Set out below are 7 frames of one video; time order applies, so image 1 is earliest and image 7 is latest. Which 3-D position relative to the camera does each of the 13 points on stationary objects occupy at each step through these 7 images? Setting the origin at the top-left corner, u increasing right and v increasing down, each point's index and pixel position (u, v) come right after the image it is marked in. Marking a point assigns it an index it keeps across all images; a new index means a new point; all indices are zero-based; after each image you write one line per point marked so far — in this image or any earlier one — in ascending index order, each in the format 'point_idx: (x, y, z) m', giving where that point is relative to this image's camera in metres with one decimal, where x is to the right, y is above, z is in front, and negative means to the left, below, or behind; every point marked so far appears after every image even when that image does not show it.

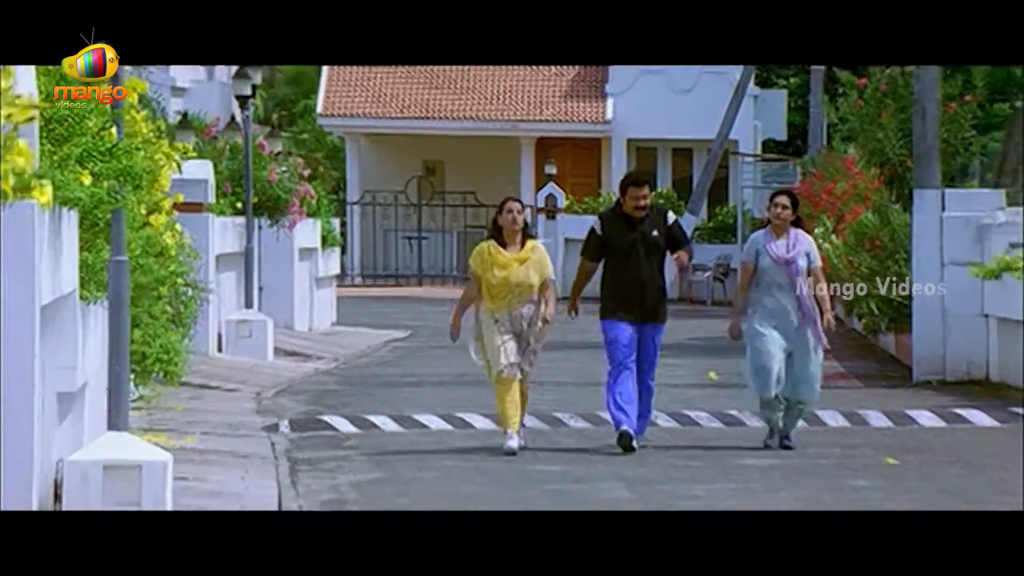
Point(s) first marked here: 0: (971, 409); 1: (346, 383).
0: (+1.7, -0.4, +6.8) m
1: (-0.6, -0.4, +7.1) m
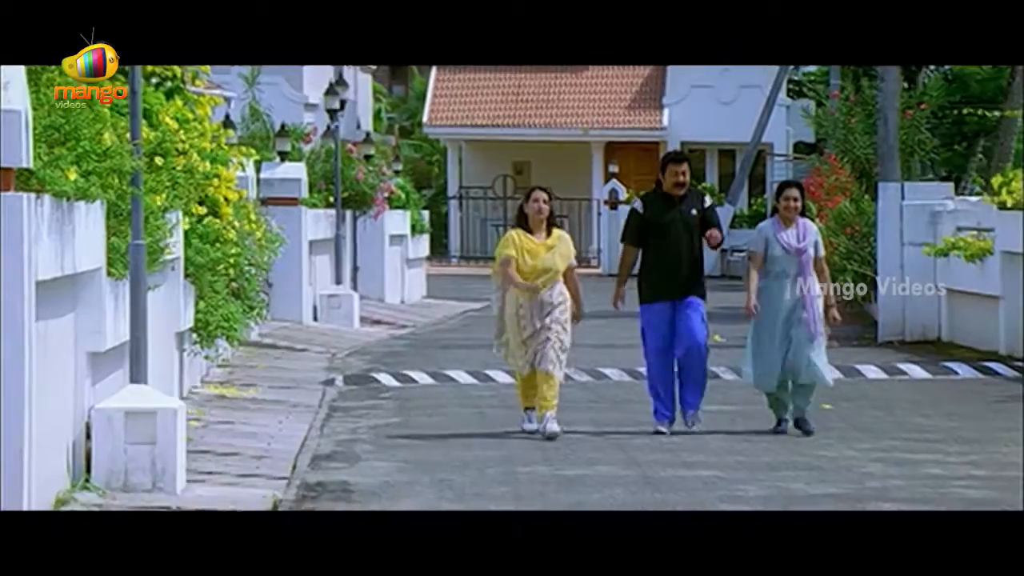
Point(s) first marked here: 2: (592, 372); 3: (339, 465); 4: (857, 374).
0: (+1.7, -0.3, +8.0) m
1: (-0.4, -0.3, +8.7) m
2: (+0.3, -0.4, +7.9) m
3: (-0.7, -0.7, +7.0) m
4: (+1.5, -0.4, +8.0) m
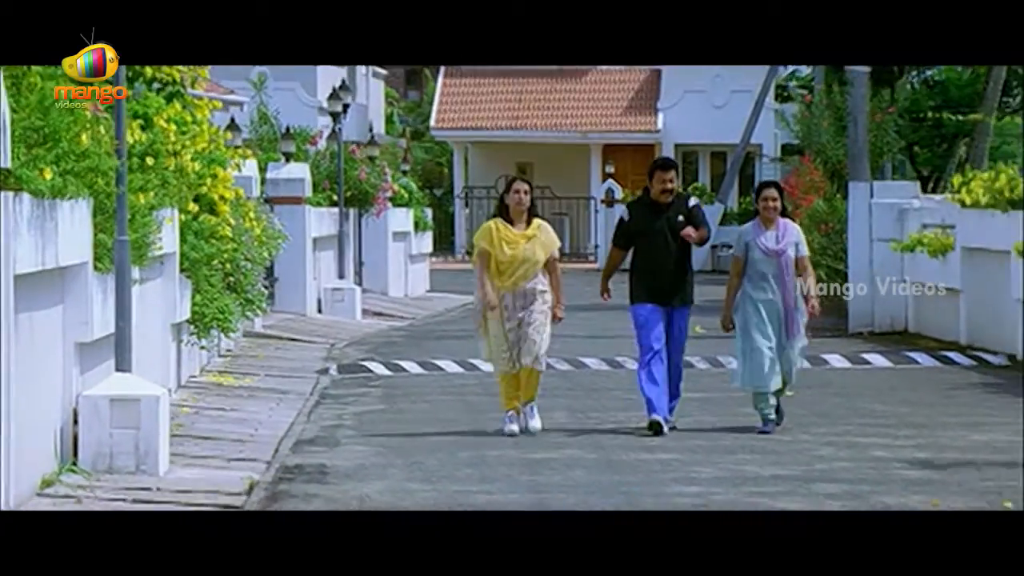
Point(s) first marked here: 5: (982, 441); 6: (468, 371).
0: (+1.6, -0.3, +8.3) m
1: (-0.5, -0.2, +9.1) m
2: (+0.3, -0.3, +8.3) m
3: (-0.8, -0.6, +7.5) m
4: (+1.4, -0.3, +8.3) m
5: (+1.8, -0.6, +7.3) m
6: (-0.2, -0.4, +8.3) m
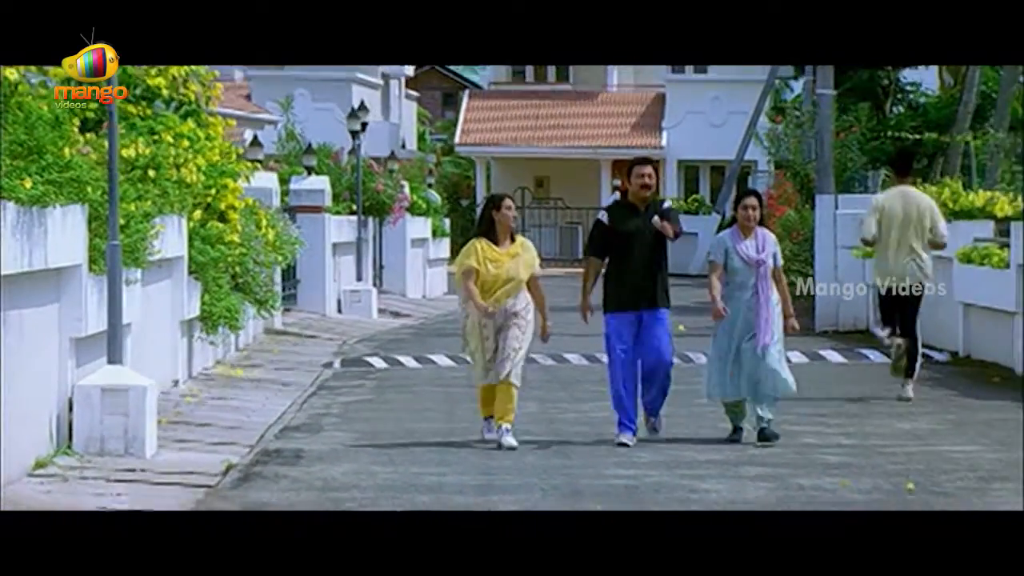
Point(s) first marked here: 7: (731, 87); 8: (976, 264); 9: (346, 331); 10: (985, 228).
0: (+1.5, -0.3, +8.9) m
1: (-0.5, -0.2, +9.9) m
2: (+0.2, -0.3, +9.0) m
3: (-0.9, -0.6, +8.3) m
4: (+1.3, -0.3, +8.9) m
5: (+1.7, -0.6, +7.9) m
6: (-0.3, -0.4, +9.1) m
7: (+1.2, +0.9, +9.1) m
8: (+2.1, +0.1, +8.6) m
9: (-0.9, -0.2, +10.2) m
10: (+2.2, +0.3, +8.8) m
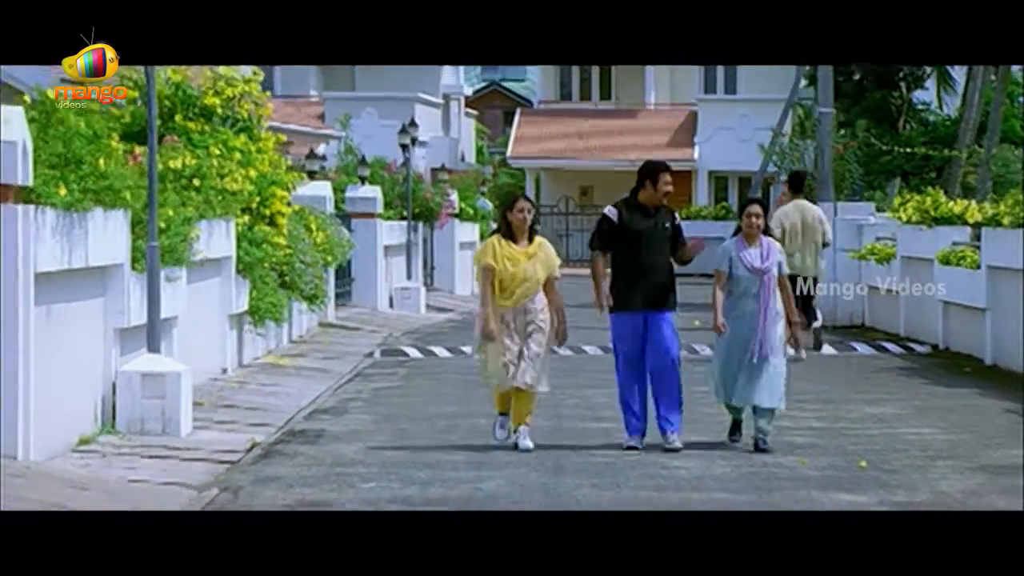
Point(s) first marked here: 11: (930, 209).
0: (+1.6, -0.3, +9.6) m
1: (-0.4, -0.2, +10.7) m
2: (+0.2, -0.3, +9.8) m
3: (-0.9, -0.6, +9.1) m
4: (+1.4, -0.3, +9.6) m
5: (+1.7, -0.6, +8.6) m
6: (-0.2, -0.4, +9.9) m
7: (+1.3, +0.9, +9.8) m
8: (+2.2, +0.1, +9.2) m
9: (-0.7, -0.2, +11.0) m
10: (+2.2, +0.3, +9.4) m
11: (+2.2, +0.4, +9.8) m
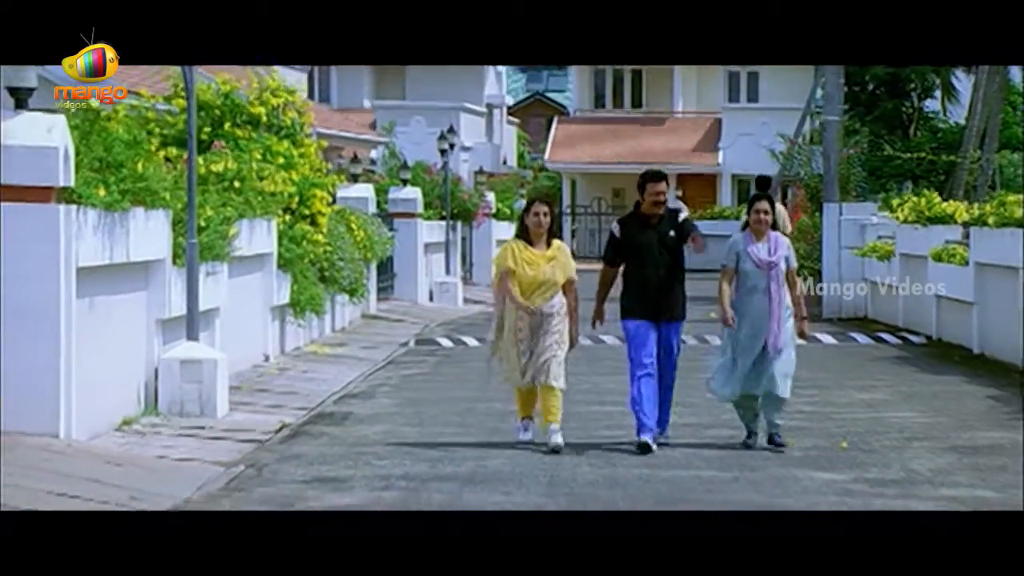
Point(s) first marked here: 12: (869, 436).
0: (+1.7, -0.2, +10.1) m
1: (-0.2, -0.2, +11.3) m
2: (+0.4, -0.3, +10.4) m
3: (-0.8, -0.6, +9.8) m
4: (+1.5, -0.3, +10.2) m
5: (+1.7, -0.5, +9.1) m
6: (-0.1, -0.3, +10.5) m
7: (+1.4, +1.0, +10.3) m
8: (+2.3, +0.1, +9.7) m
9: (-0.5, -0.2, +11.7) m
10: (+2.3, +0.3, +9.9) m
11: (+2.3, +0.4, +10.3) m
12: (+1.7, -0.7, +8.9) m
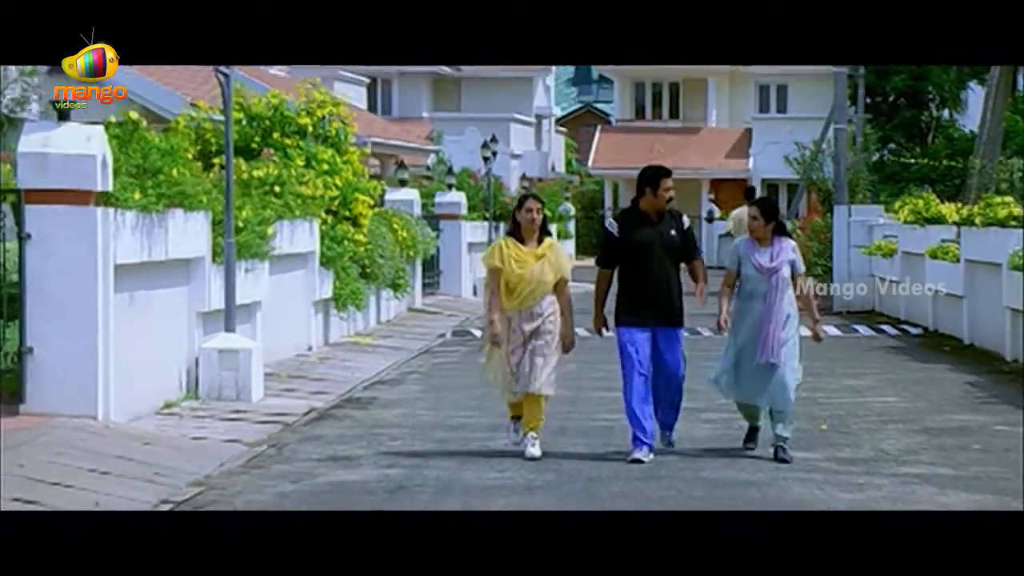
0: (+1.8, -0.2, +10.6) m
1: (0.0, -0.2, +12.0) m
2: (+0.5, -0.3, +11.0) m
3: (-0.7, -0.6, +10.6) m
4: (+1.6, -0.2, +10.7) m
5: (+1.7, -0.5, +9.7) m
6: (+0.1, -0.3, +11.2) m
7: (+1.6, +1.0, +10.9) m
8: (+2.3, +0.2, +10.3) m
9: (-0.3, -0.2, +12.4) m
10: (+2.4, +0.3, +10.4) m
11: (+2.4, +0.5, +10.8) m
12: (+1.7, -0.7, +9.4) m
